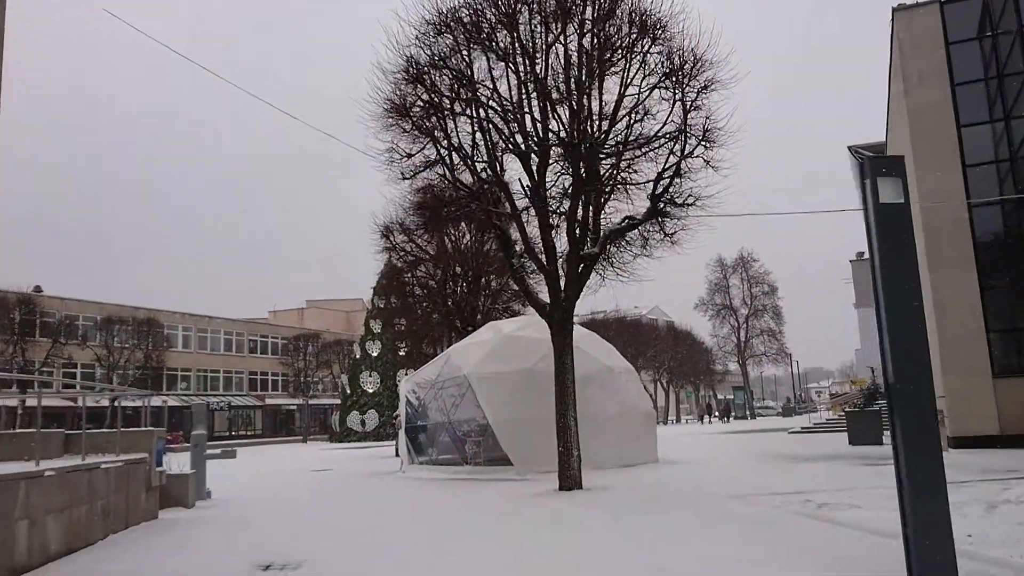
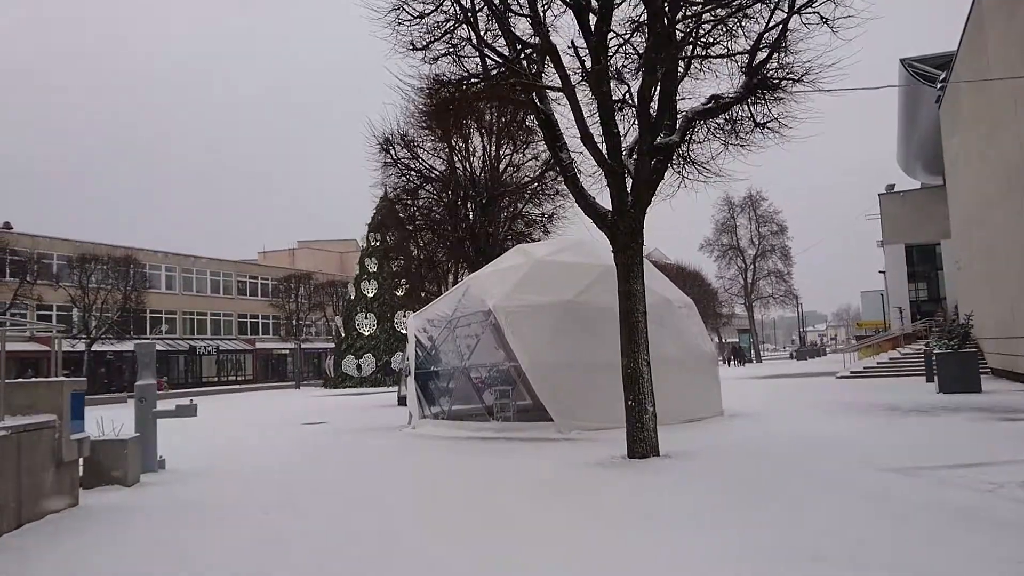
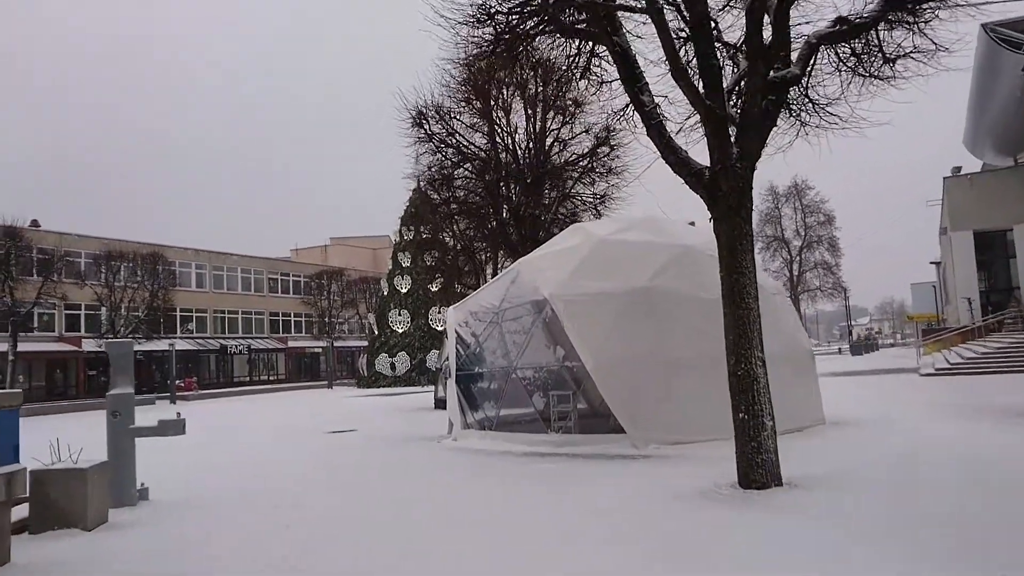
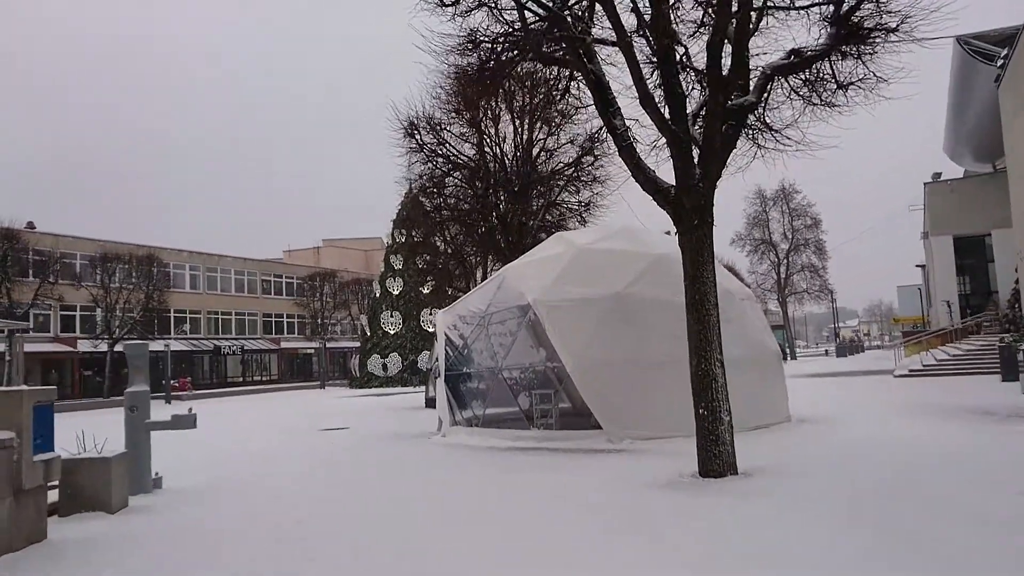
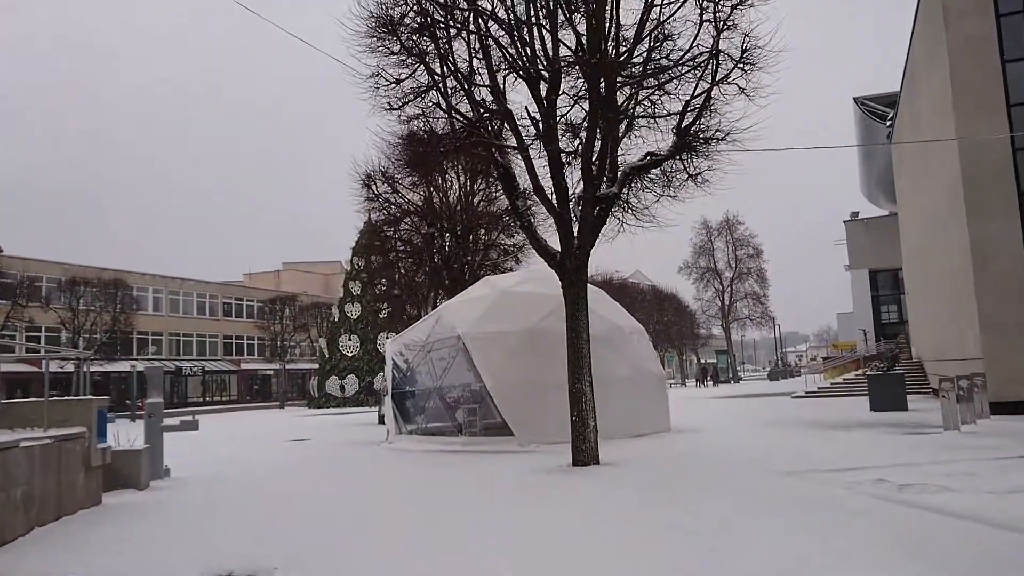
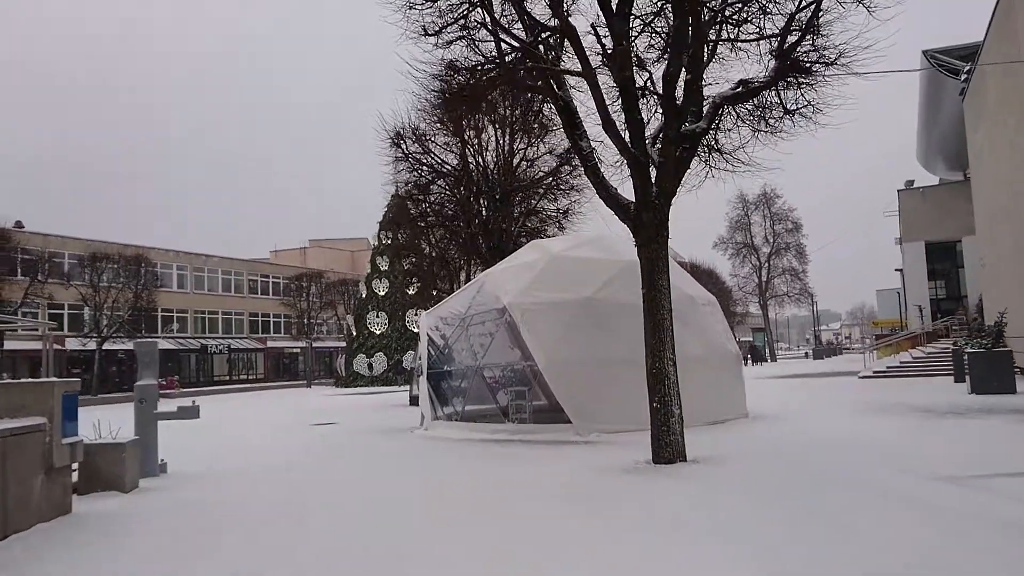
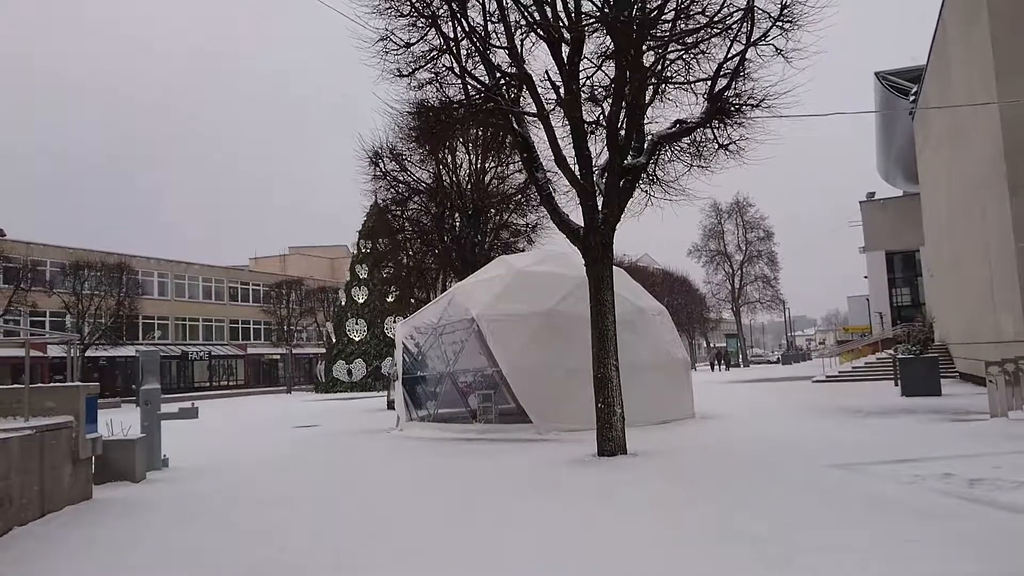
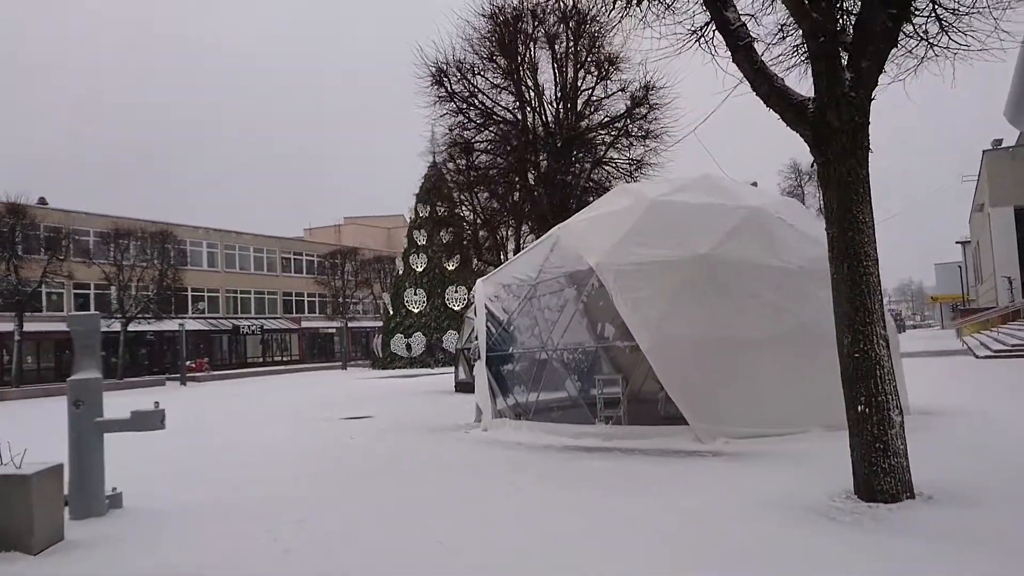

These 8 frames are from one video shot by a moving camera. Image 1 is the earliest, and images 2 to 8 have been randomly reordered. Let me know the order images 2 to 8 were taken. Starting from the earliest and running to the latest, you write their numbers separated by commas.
5, 7, 2, 6, 4, 3, 8
